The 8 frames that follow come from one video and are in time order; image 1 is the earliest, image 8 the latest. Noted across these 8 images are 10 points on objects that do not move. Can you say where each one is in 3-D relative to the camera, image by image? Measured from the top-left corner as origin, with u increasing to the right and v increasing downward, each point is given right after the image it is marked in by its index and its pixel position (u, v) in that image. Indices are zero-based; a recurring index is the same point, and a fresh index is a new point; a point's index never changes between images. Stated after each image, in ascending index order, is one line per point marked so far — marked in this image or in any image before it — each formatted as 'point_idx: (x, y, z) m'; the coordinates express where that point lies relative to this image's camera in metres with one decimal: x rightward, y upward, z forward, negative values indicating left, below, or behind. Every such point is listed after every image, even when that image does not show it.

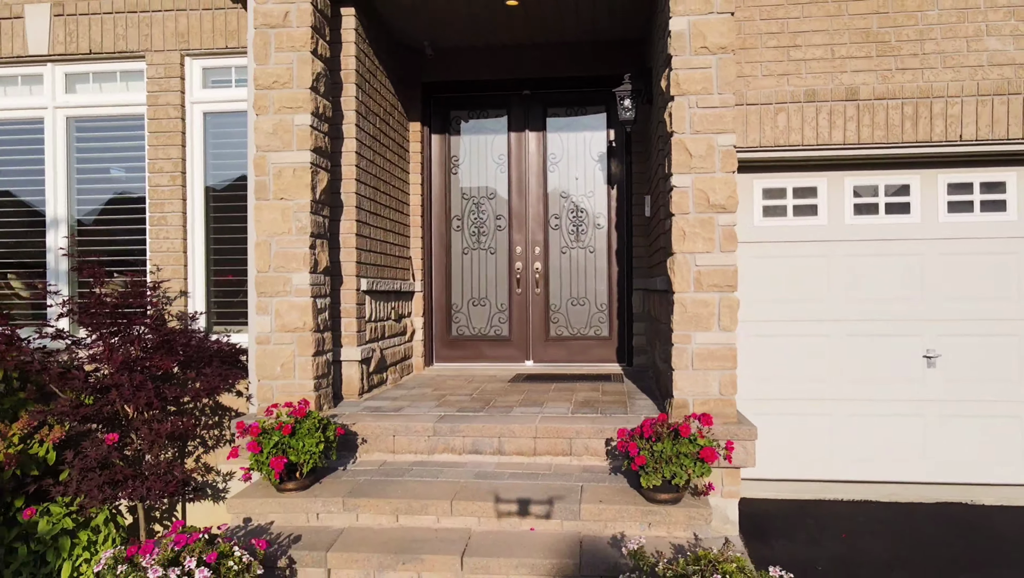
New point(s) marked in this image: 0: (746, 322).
0: (+1.6, -0.2, +4.6) m
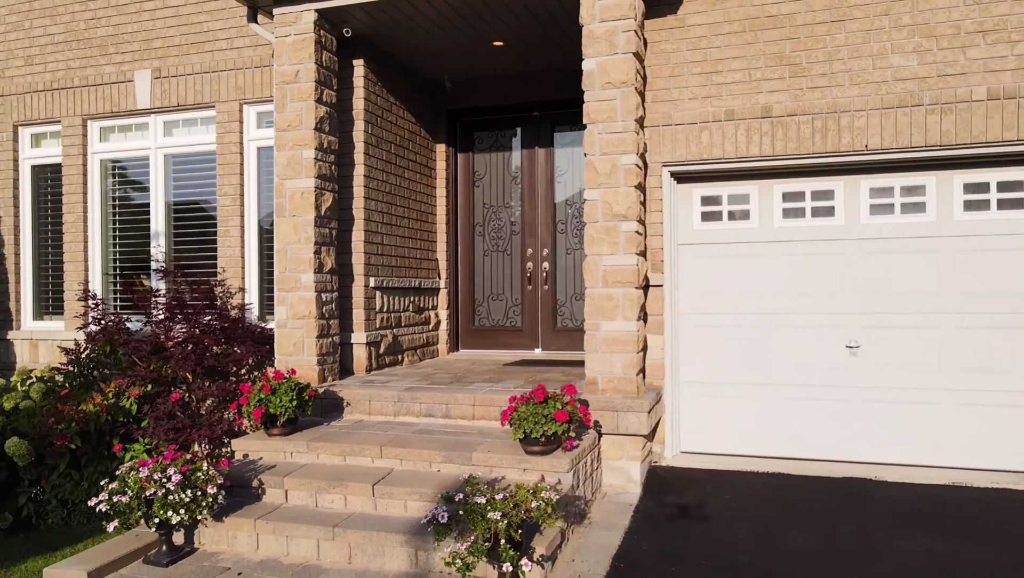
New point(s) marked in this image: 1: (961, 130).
0: (+1.3, -0.1, +5.2) m
1: (+2.7, +0.9, +4.6) m
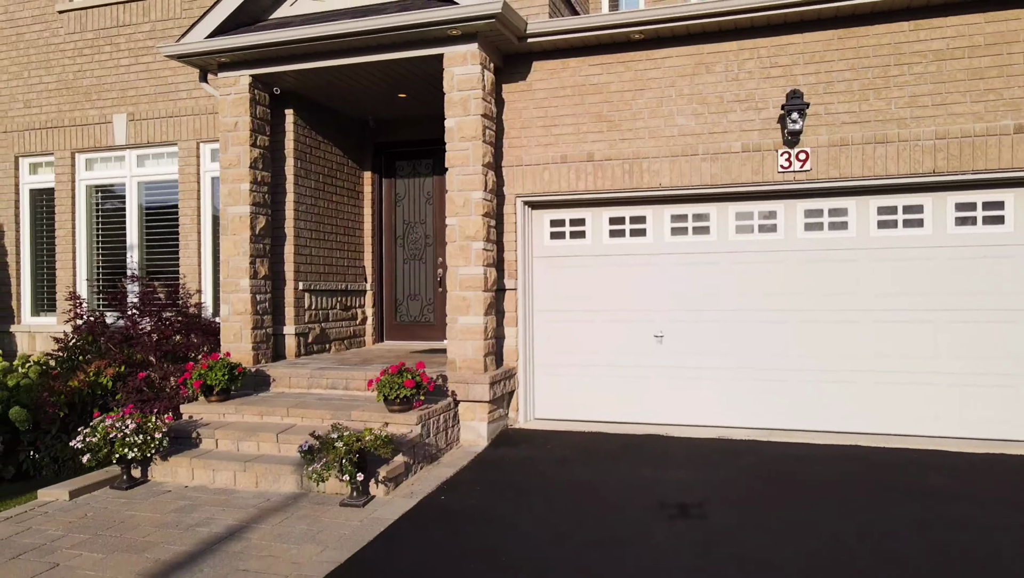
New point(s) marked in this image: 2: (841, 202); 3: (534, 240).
0: (+0.3, -0.2, +6.8) m
1: (+1.7, +0.9, +6.1) m
2: (+2.7, +0.7, +5.9) m
3: (+0.2, +0.5, +6.8) m
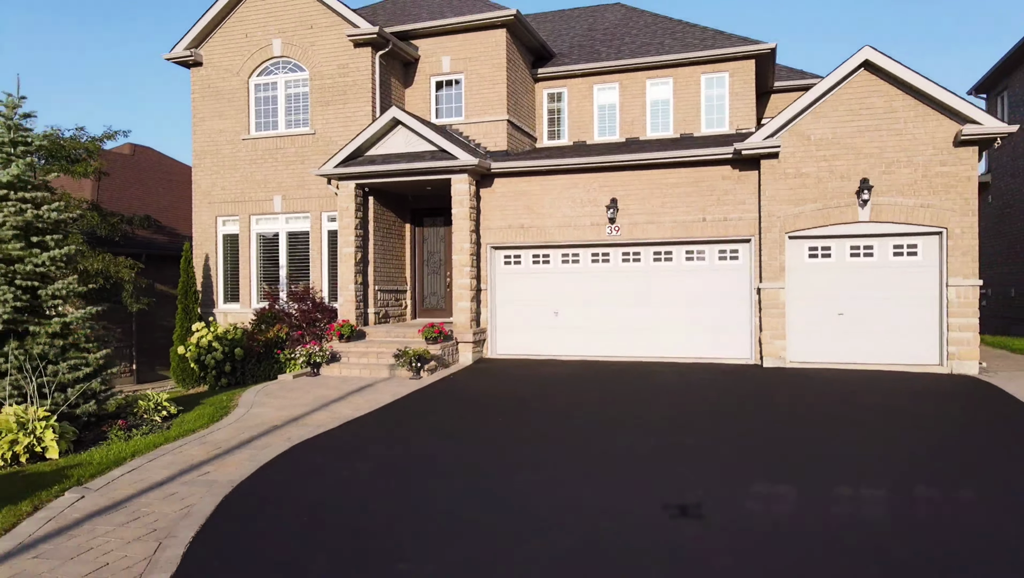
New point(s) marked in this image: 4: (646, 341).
0: (-0.2, -0.2, +13.7) m
1: (+1.2, +0.9, +13.0) m
2: (+2.2, +0.7, +12.8) m
3: (-0.3, +0.5, +13.7) m
4: (+2.4, -0.9, +12.8) m
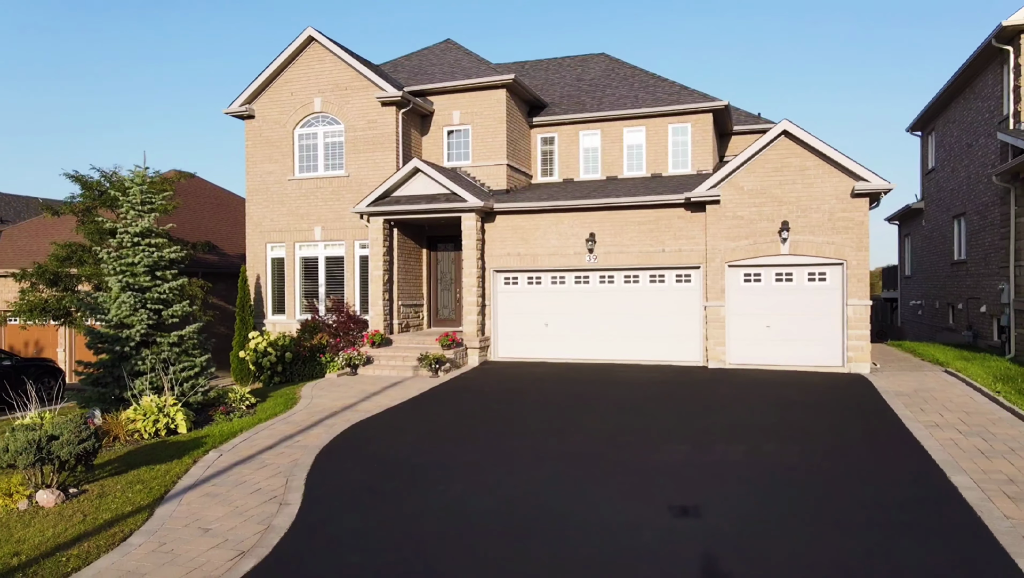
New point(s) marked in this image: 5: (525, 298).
0: (-0.2, -0.5, +16.8) m
1: (+1.2, +0.6, +16.2) m
2: (+2.1, +0.4, +16.0) m
3: (-0.3, +0.1, +16.8) m
4: (+2.3, -1.2, +16.0) m
5: (+0.2, -0.2, +16.7) m
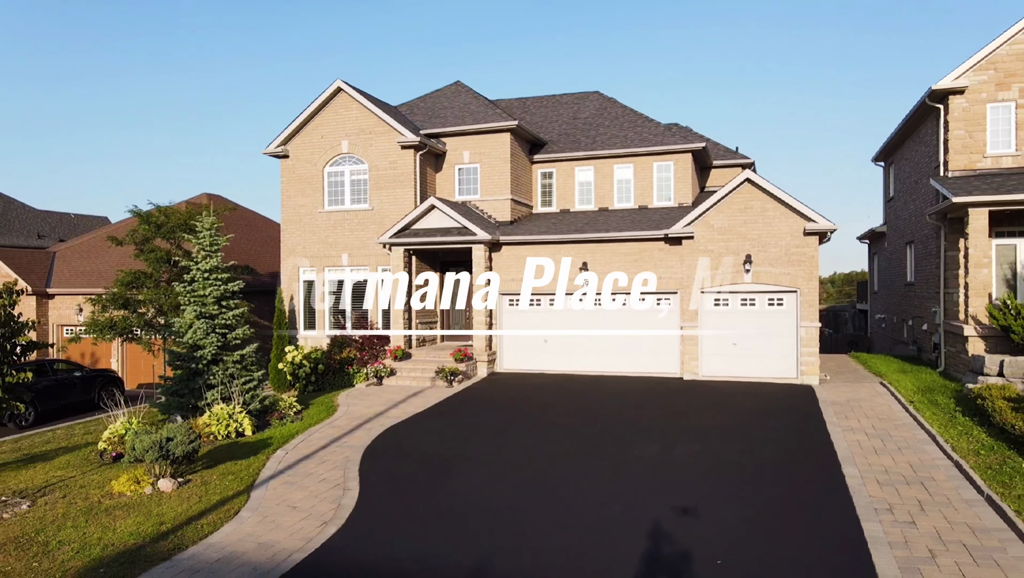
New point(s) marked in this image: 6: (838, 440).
0: (-0.1, -1.0, +19.4) m
1: (+1.3, 0.0, +18.7) m
2: (+2.2, -0.2, +18.5) m
3: (-0.2, -0.4, +19.4) m
4: (+2.4, -1.8, +18.5) m
5: (+0.3, -0.7, +19.2) m
6: (+4.9, -2.3, +11.2) m
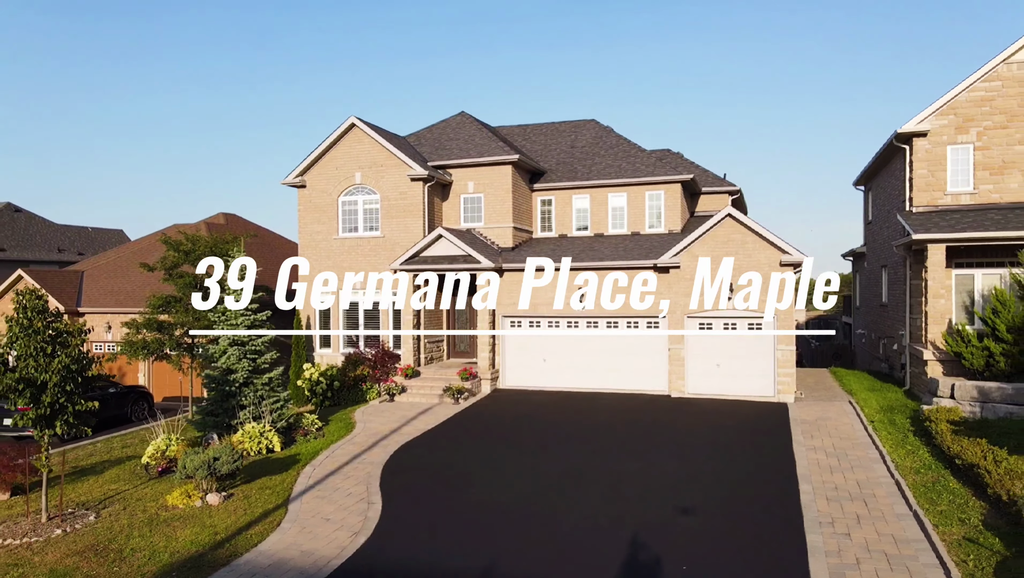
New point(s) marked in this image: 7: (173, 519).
0: (-0.1, -1.7, +20.9) m
1: (+1.4, -0.6, +20.2) m
2: (+2.3, -0.8, +20.0) m
3: (-0.2, -1.1, +20.9) m
4: (+2.5, -2.4, +20.0) m
5: (+0.4, -1.4, +20.8) m
6: (+4.9, -2.9, +12.7) m
7: (-5.2, -3.5, +11.4) m
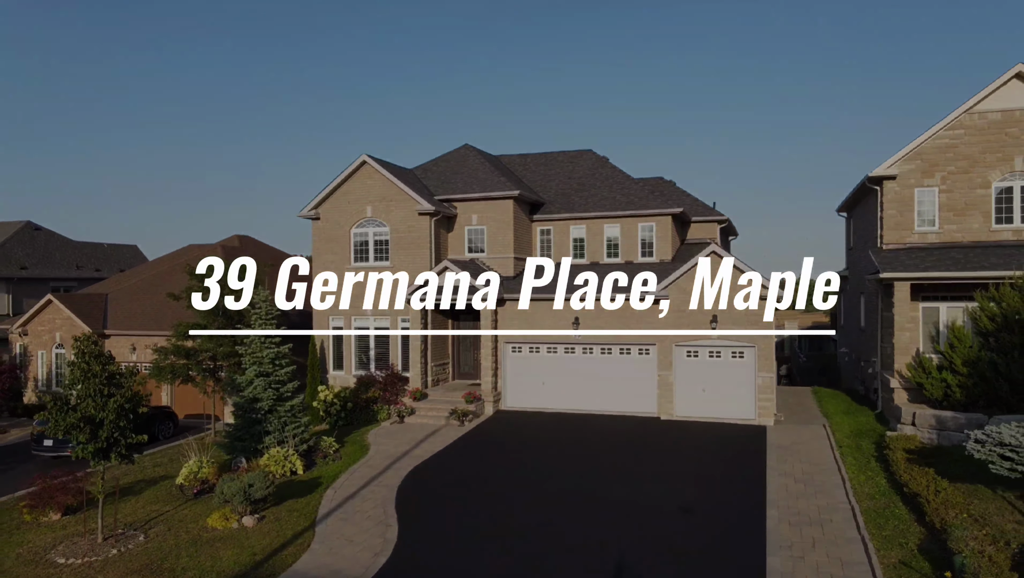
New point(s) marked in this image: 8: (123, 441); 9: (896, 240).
0: (0.0, -2.5, +22.4) m
1: (+1.4, -1.4, +21.7) m
2: (+2.3, -1.6, +21.5) m
3: (-0.2, -1.9, +22.4) m
4: (+2.5, -3.2, +21.5) m
5: (+0.4, -2.2, +22.3) m
6: (+4.9, -3.7, +14.2) m
7: (-5.1, -4.3, +12.9) m
8: (-6.9, -2.7, +13.2) m
9: (+10.1, +1.3, +19.5) m
